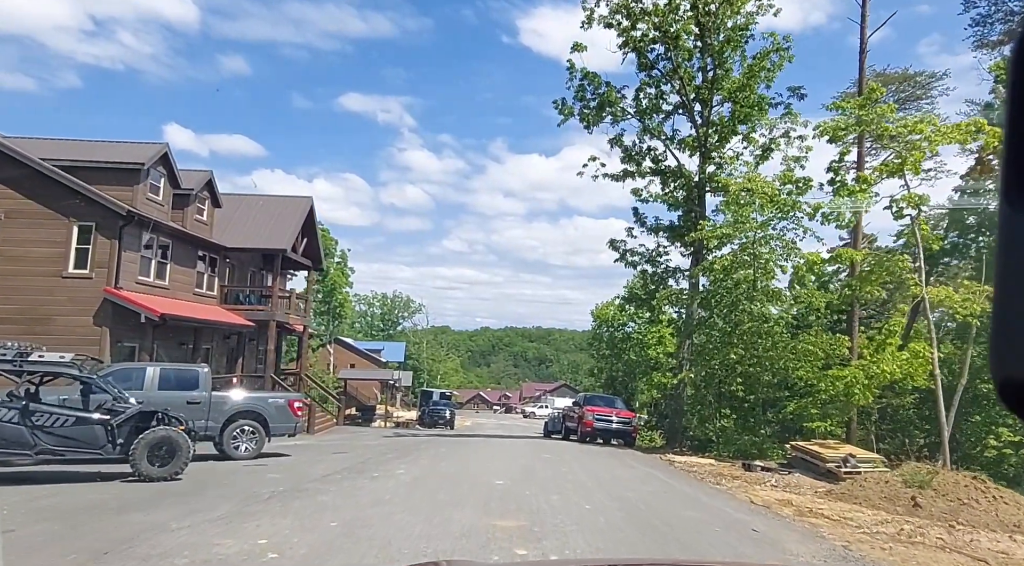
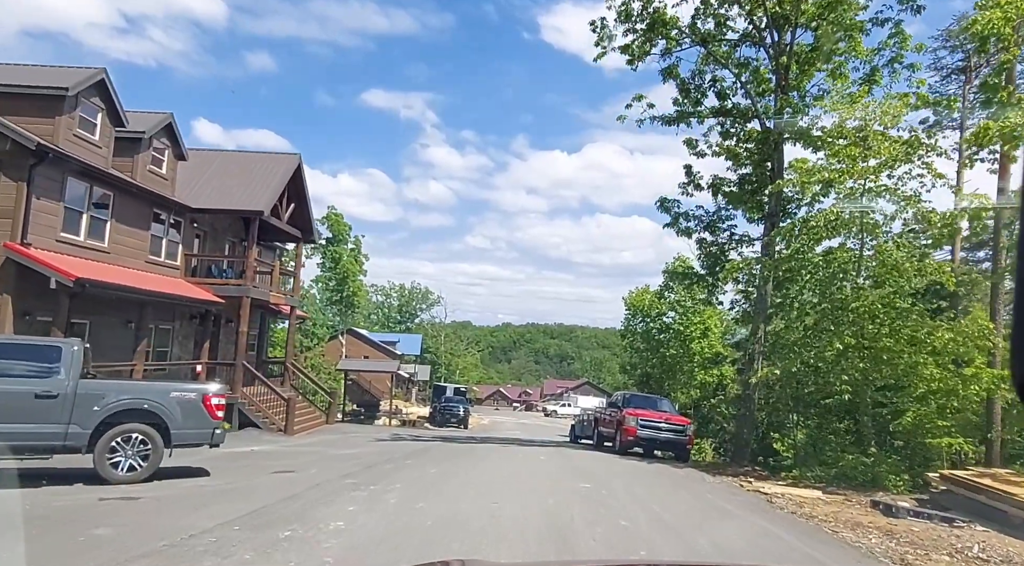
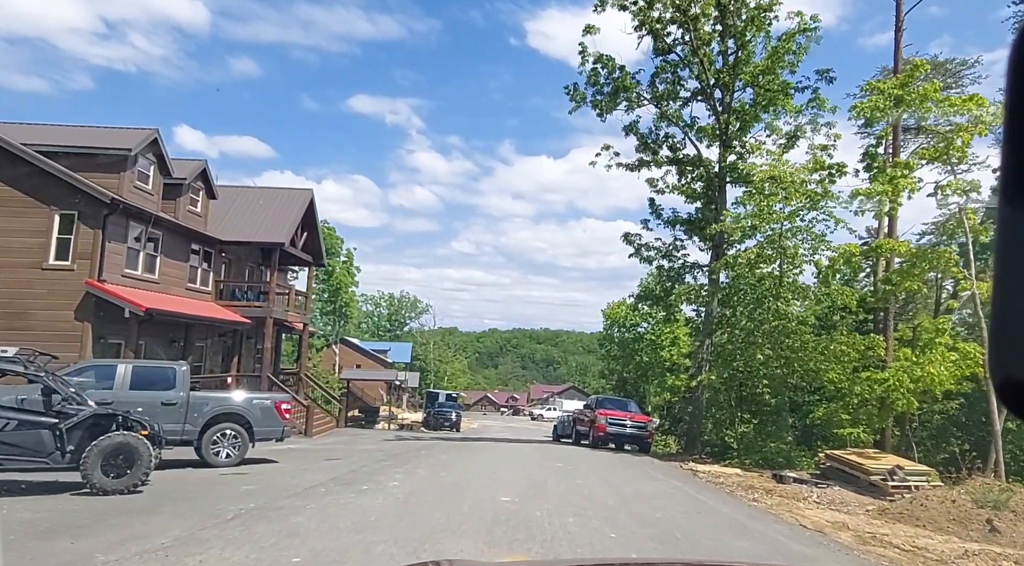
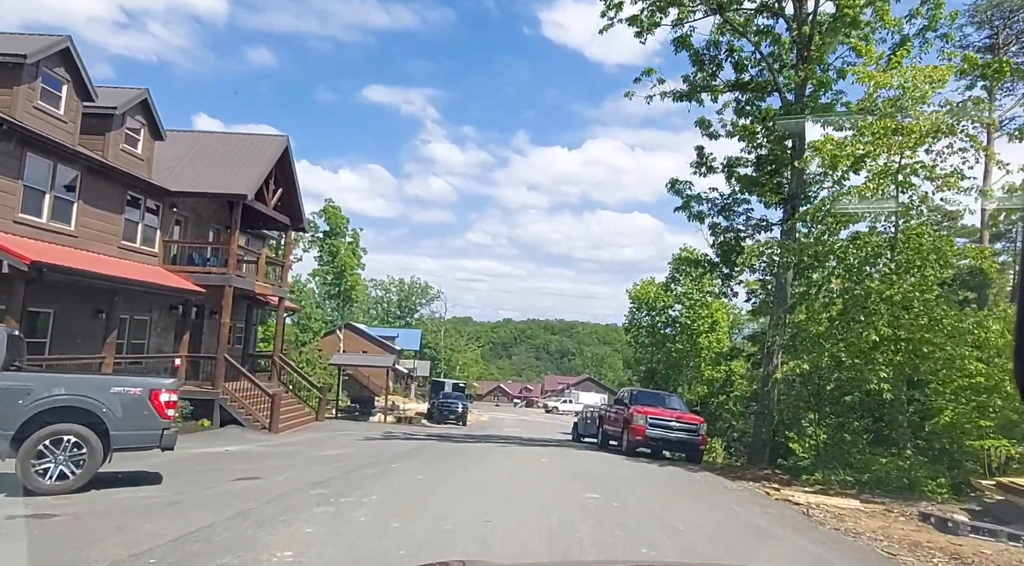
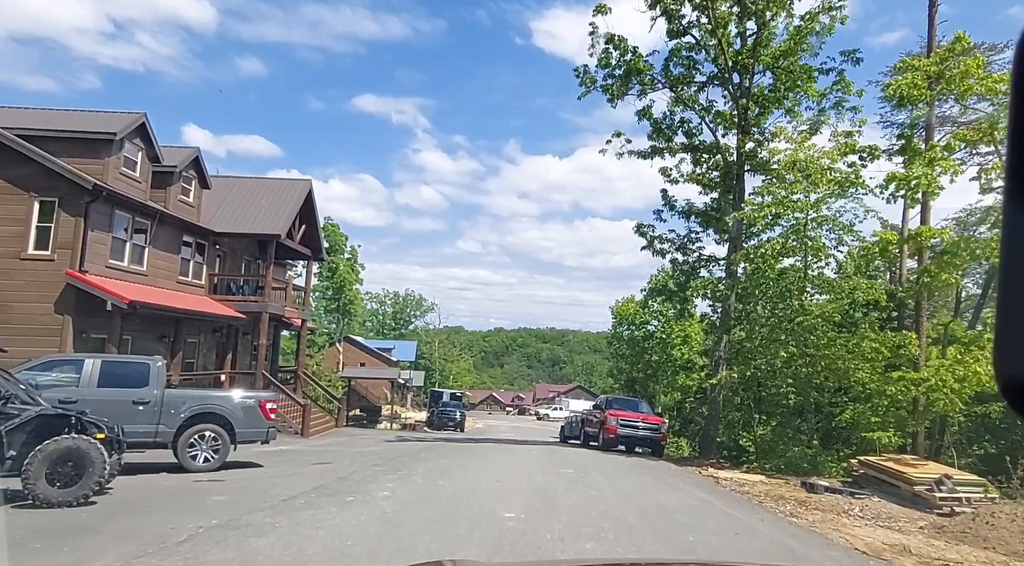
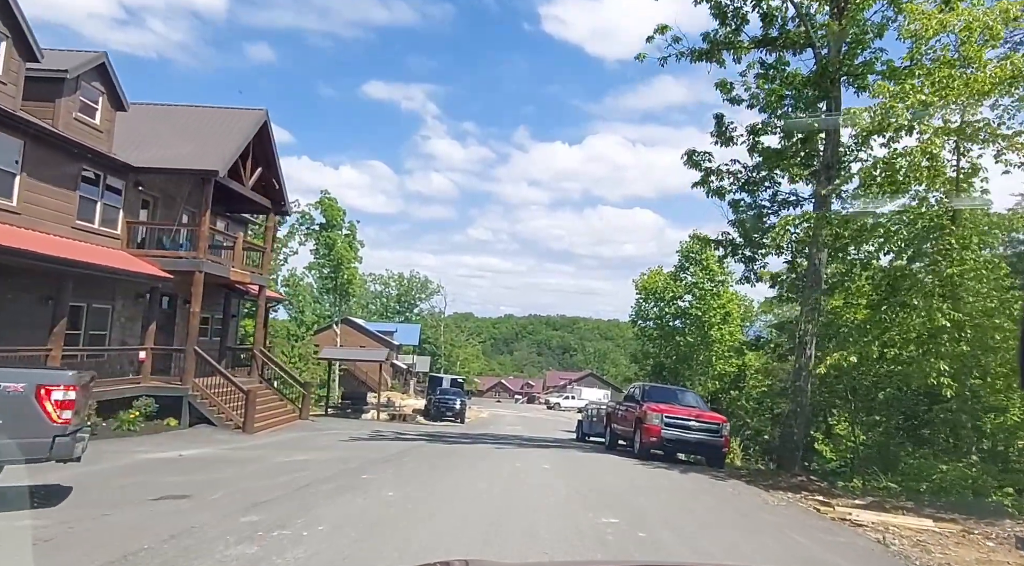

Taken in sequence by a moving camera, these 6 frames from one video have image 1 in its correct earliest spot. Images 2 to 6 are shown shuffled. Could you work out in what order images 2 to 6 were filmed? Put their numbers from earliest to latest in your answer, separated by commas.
3, 5, 2, 4, 6
